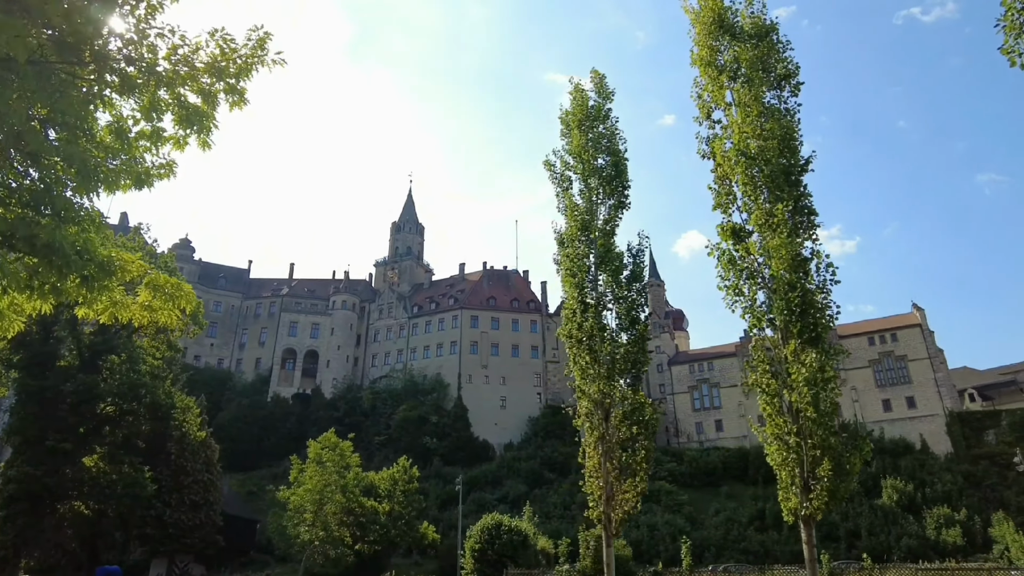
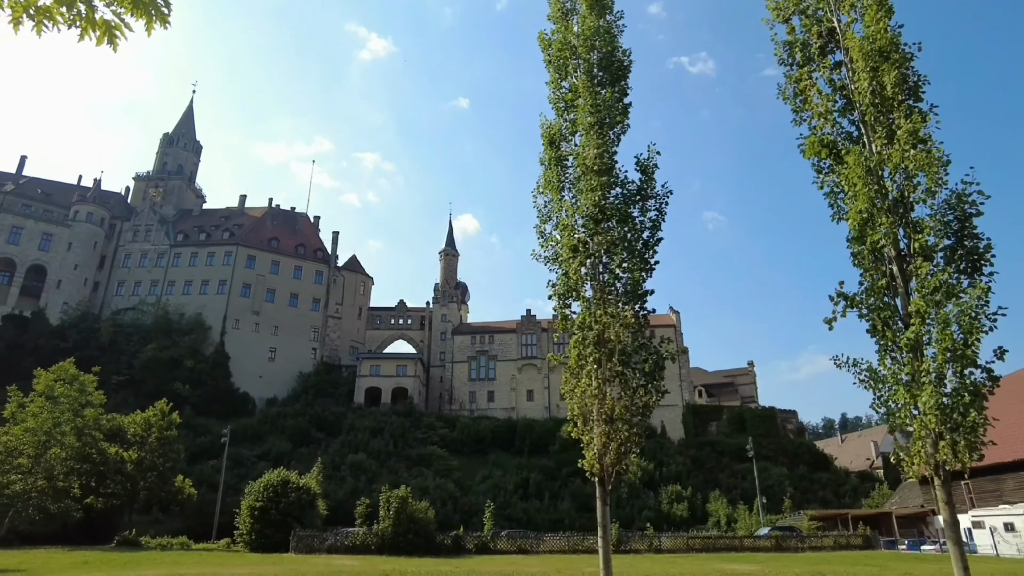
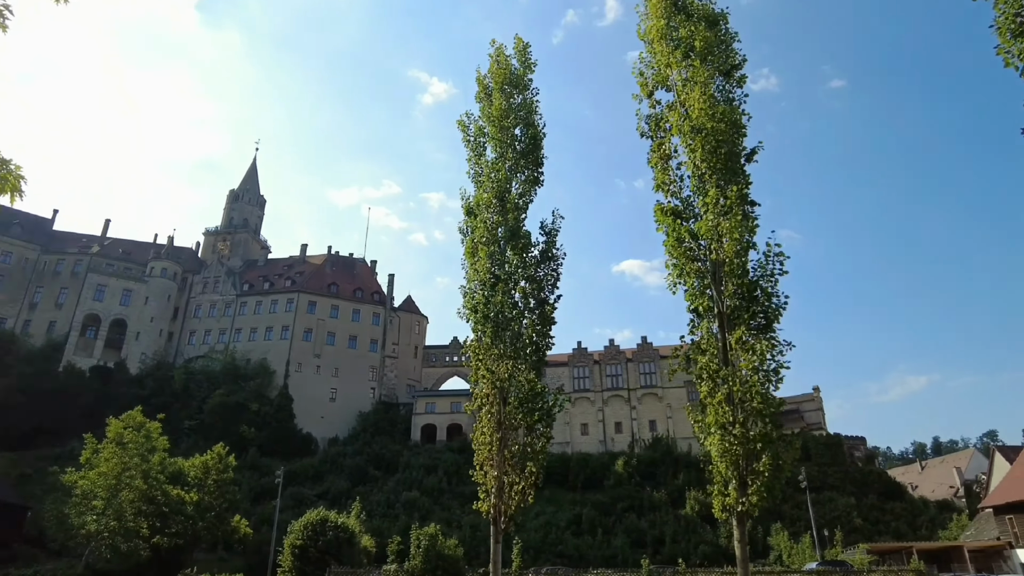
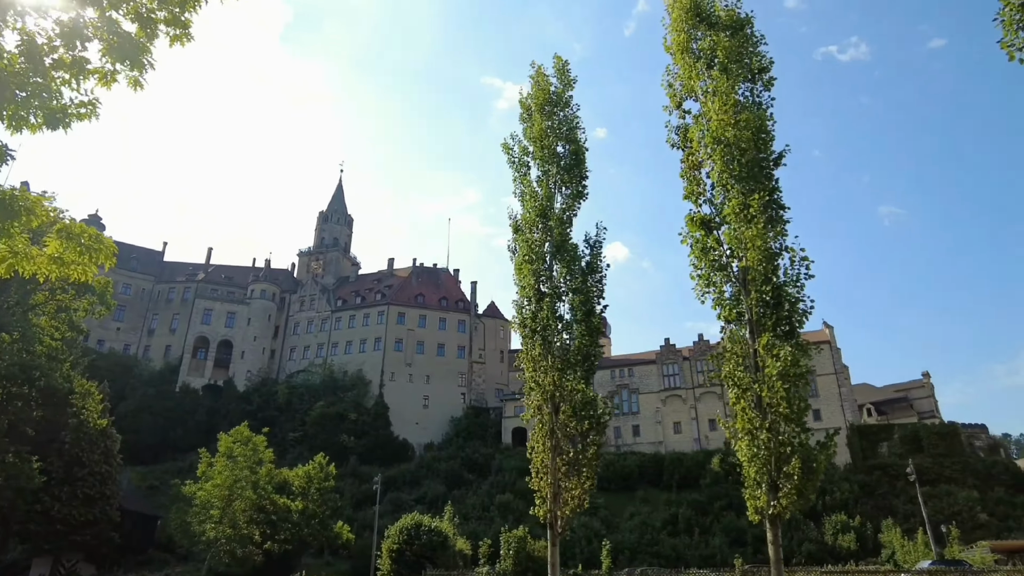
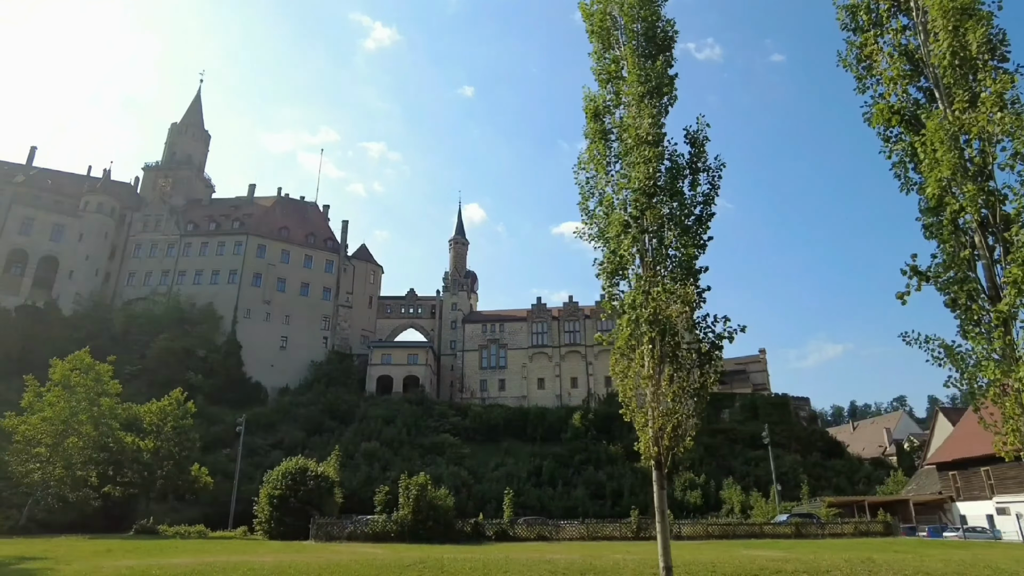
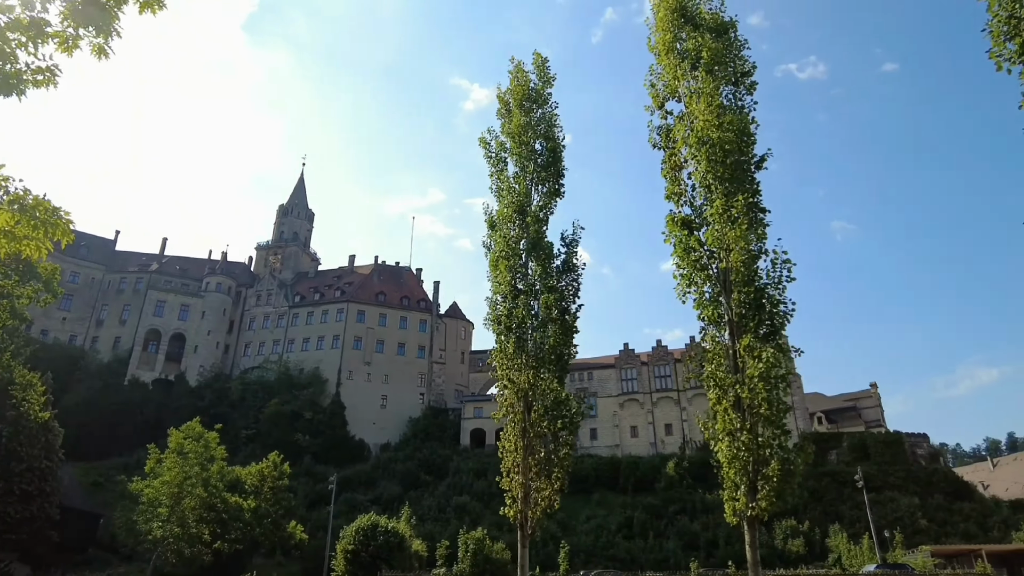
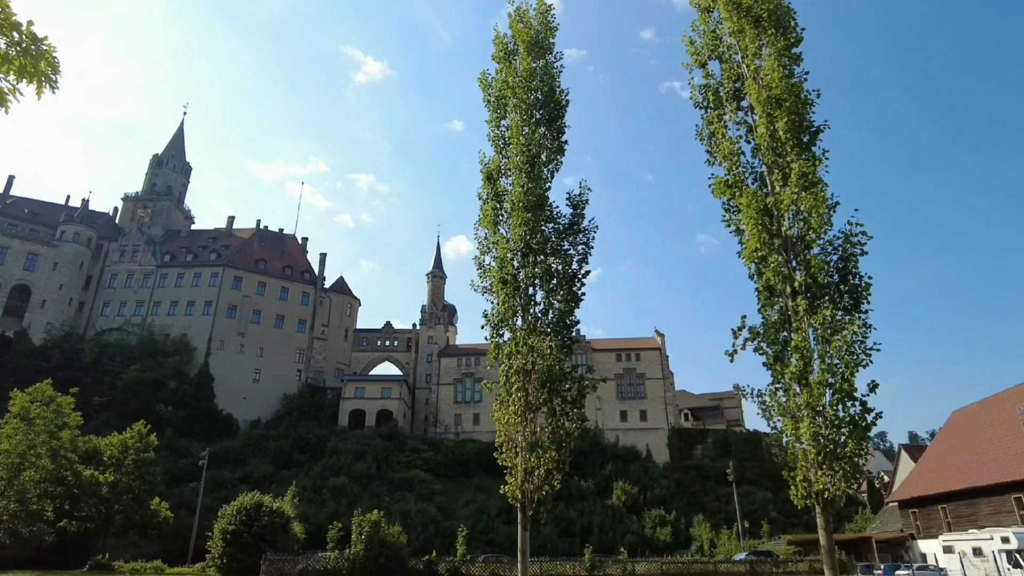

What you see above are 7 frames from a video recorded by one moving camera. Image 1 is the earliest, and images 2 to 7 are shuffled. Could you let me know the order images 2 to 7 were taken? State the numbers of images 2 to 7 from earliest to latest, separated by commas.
4, 6, 3, 7, 2, 5
